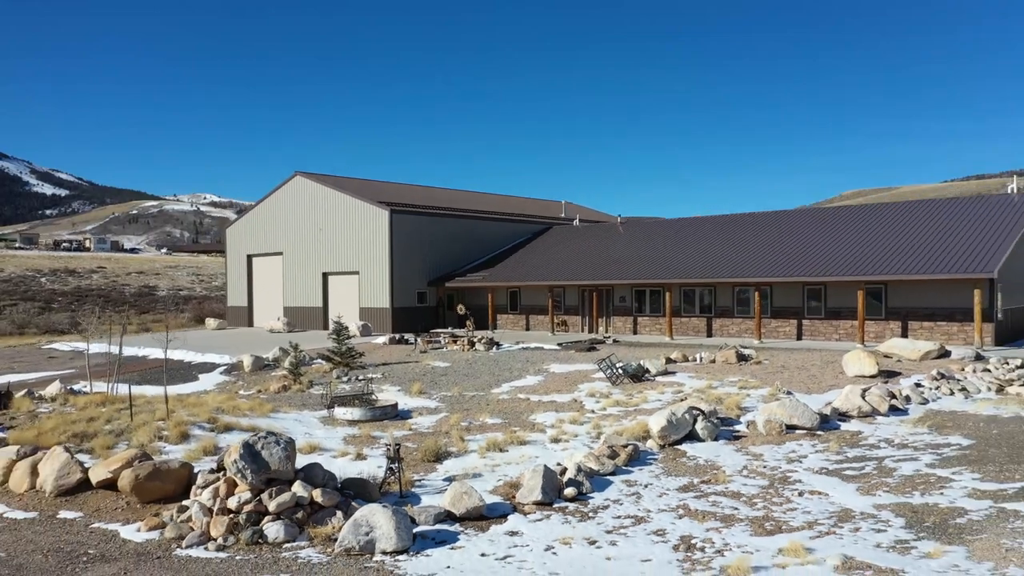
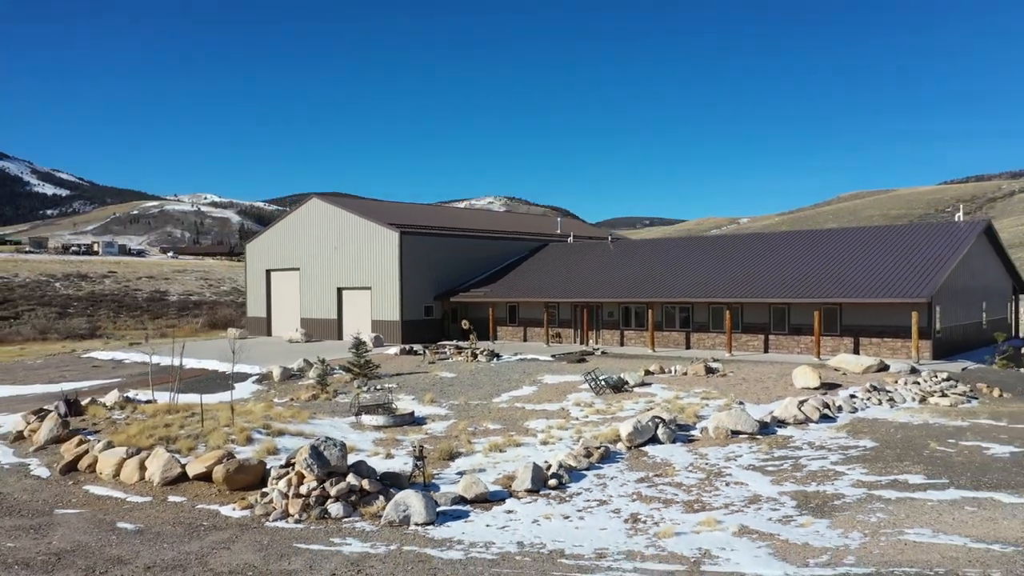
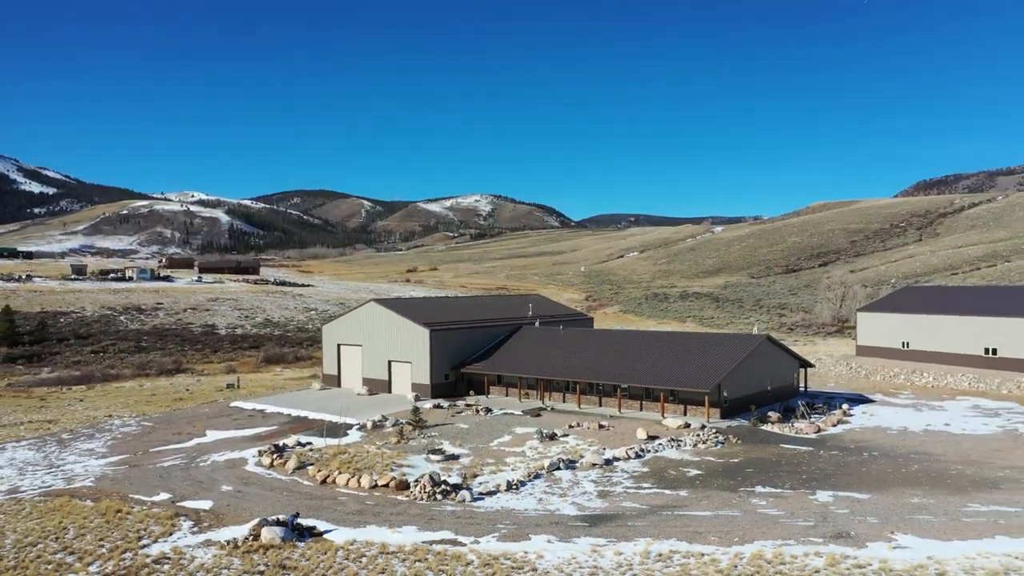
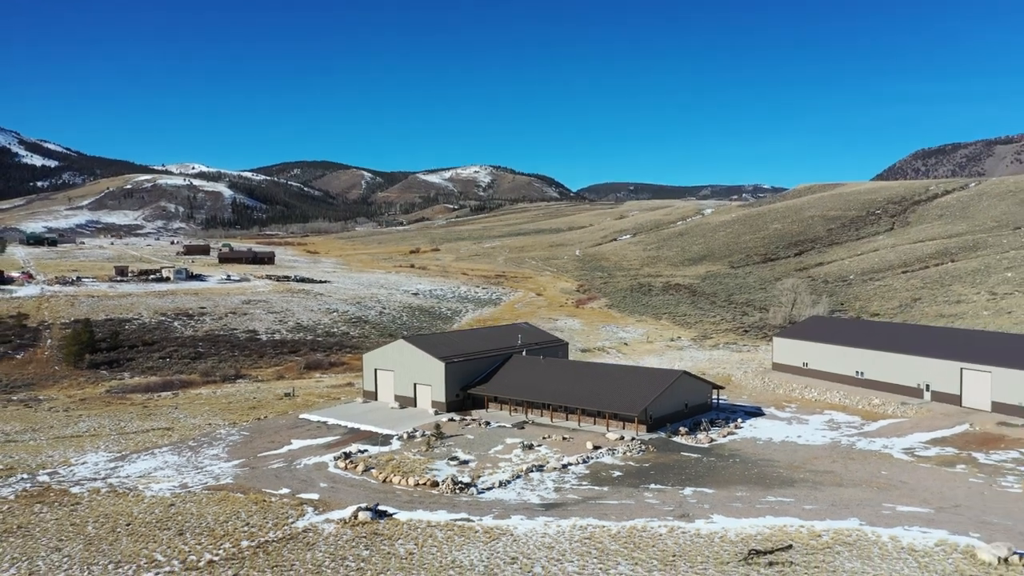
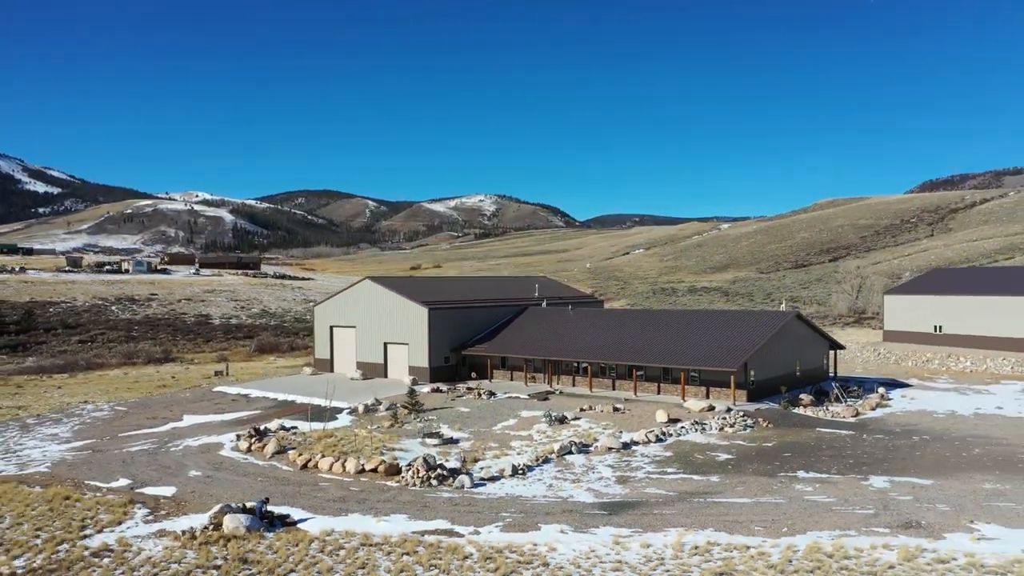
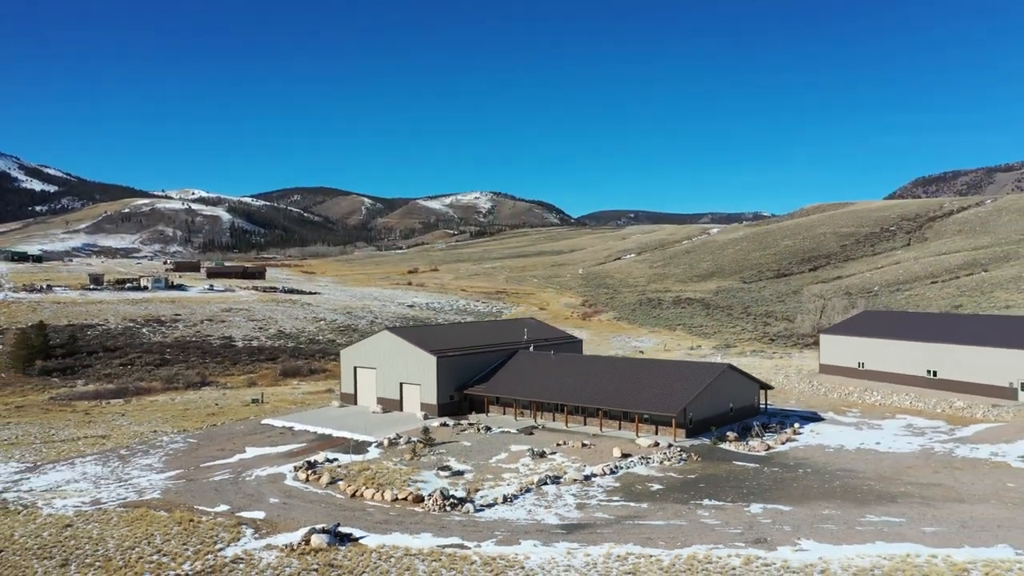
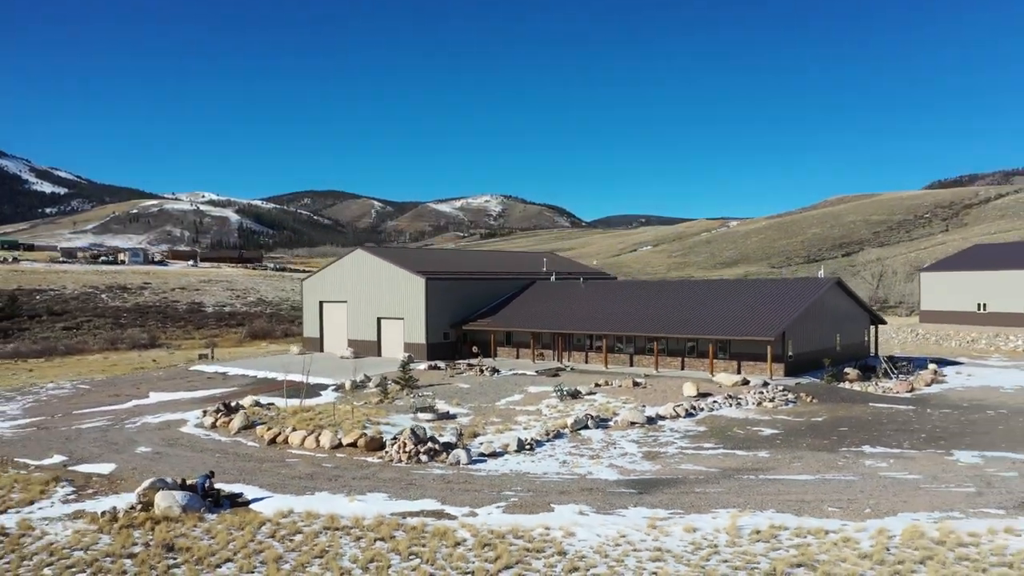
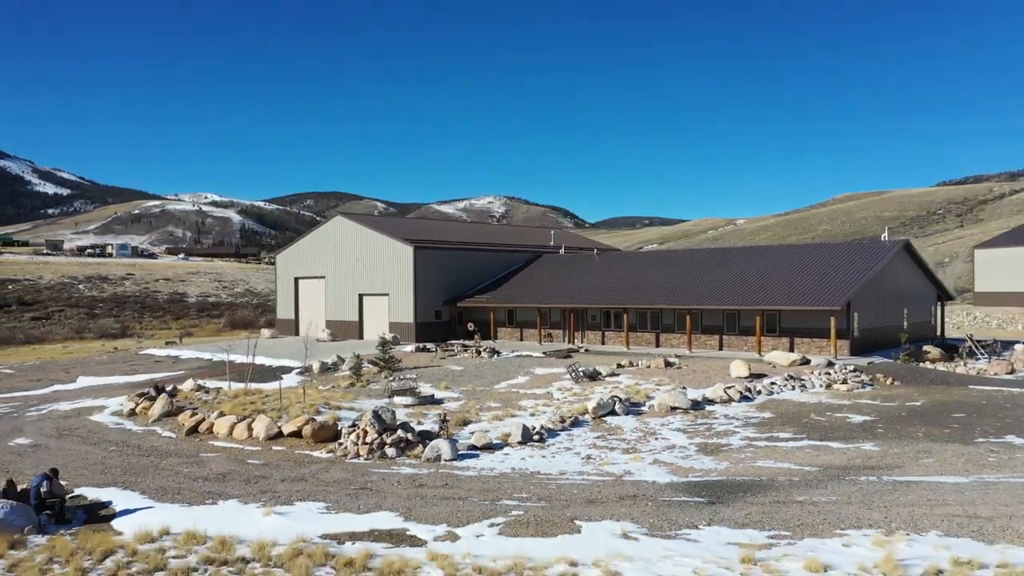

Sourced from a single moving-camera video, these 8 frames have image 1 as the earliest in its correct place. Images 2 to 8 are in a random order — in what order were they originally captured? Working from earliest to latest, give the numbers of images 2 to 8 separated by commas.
2, 8, 7, 5, 3, 6, 4
